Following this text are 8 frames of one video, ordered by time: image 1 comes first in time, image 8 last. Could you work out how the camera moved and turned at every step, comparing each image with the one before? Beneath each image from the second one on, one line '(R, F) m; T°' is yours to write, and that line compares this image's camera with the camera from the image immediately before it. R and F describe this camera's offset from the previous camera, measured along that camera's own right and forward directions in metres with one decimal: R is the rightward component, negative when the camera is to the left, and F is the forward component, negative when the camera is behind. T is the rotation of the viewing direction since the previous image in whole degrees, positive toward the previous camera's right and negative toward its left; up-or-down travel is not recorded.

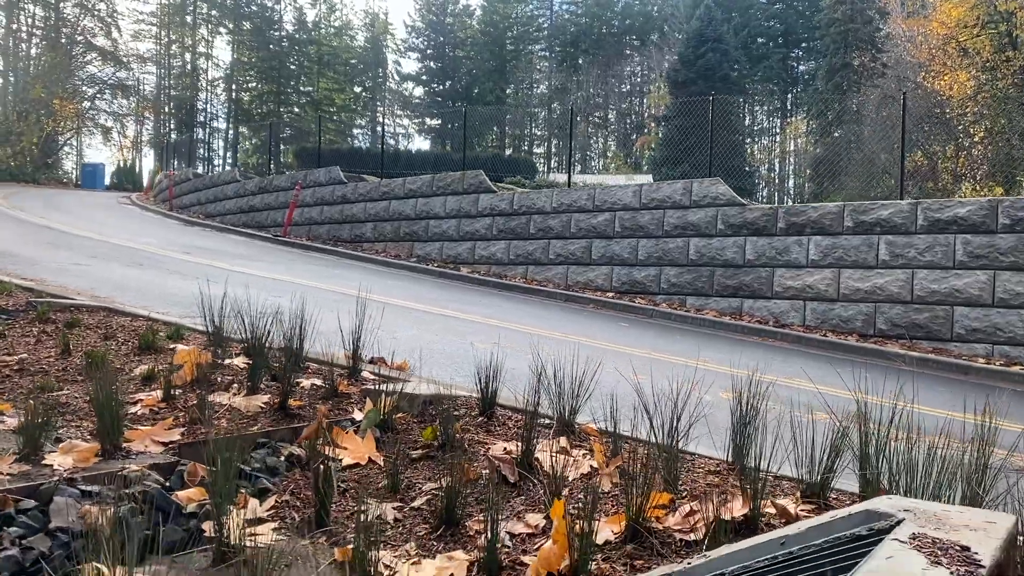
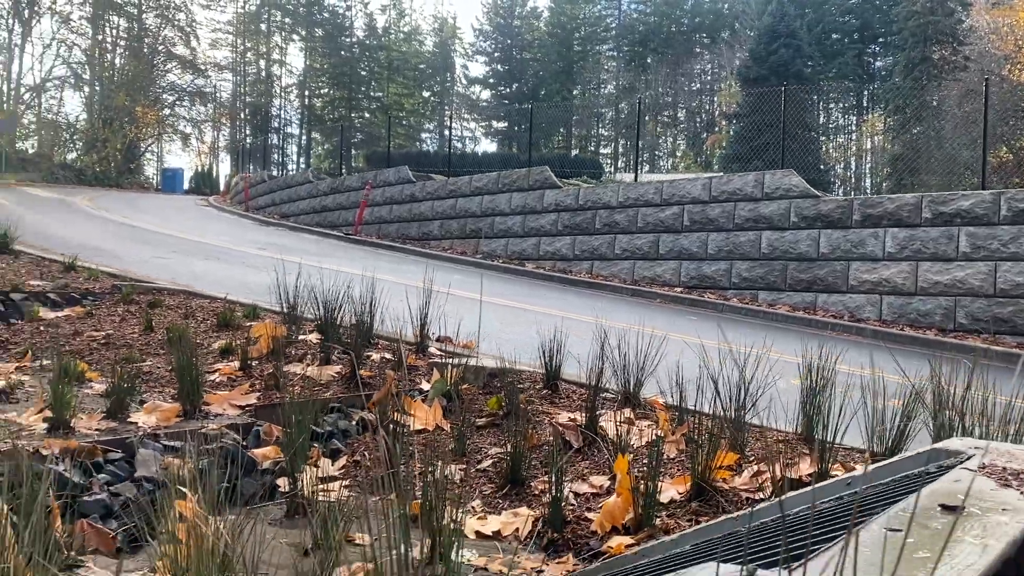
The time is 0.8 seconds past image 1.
(0.0, 0.0) m; -4°
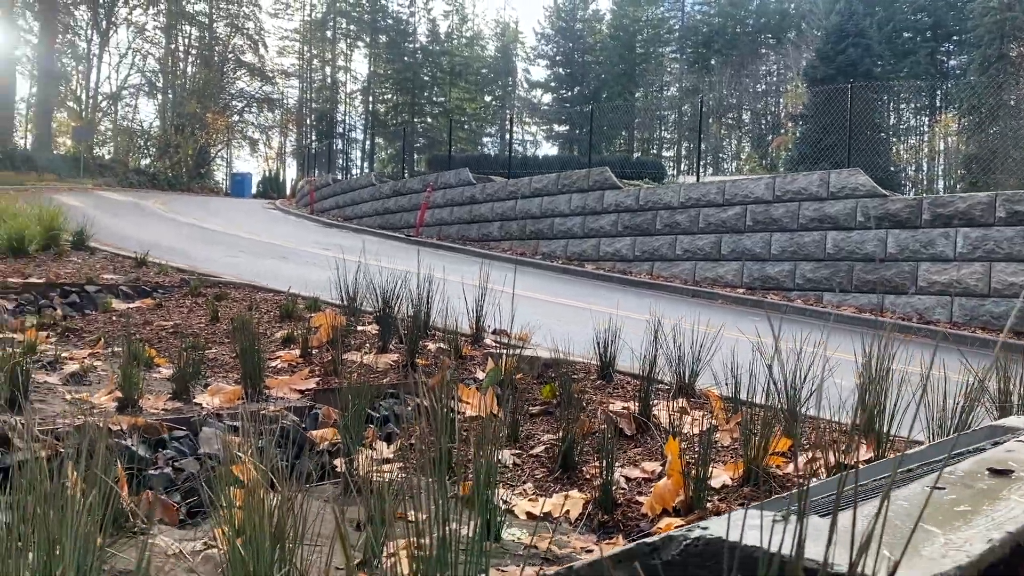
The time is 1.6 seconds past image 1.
(0.0, 0.0) m; -4°
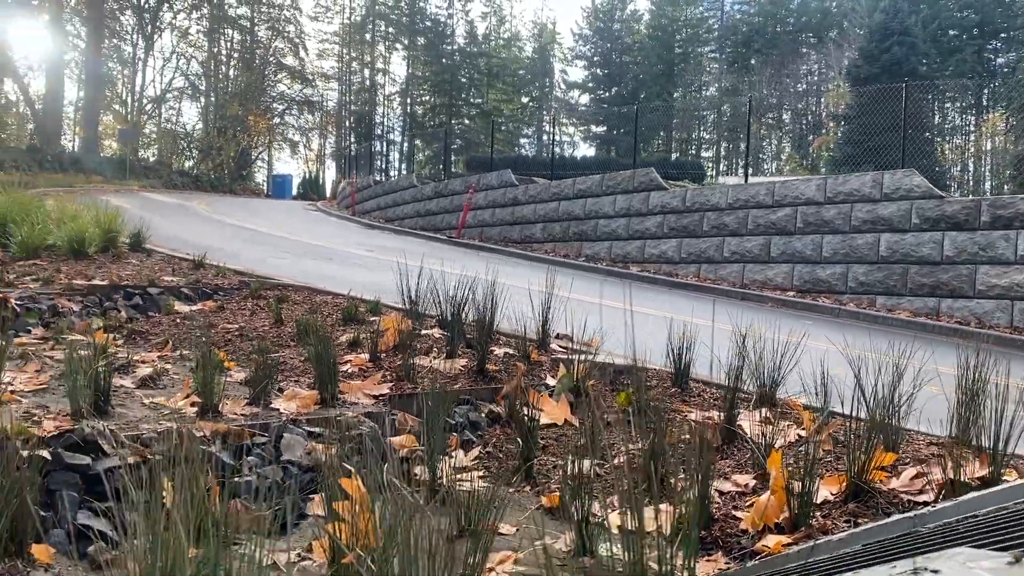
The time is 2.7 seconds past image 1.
(-0.2, +0.1) m; -2°
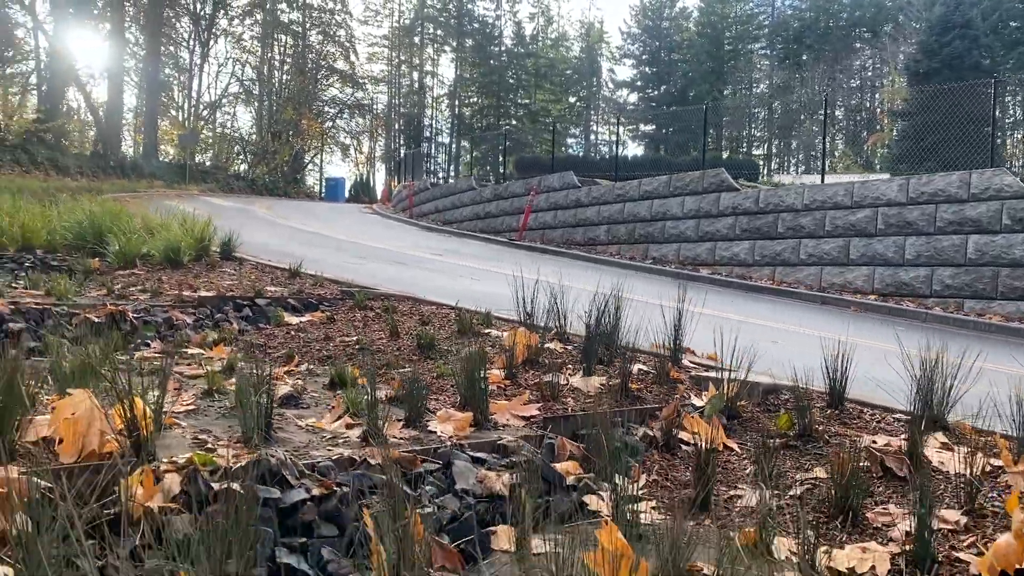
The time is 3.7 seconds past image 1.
(-0.4, +0.1) m; -3°
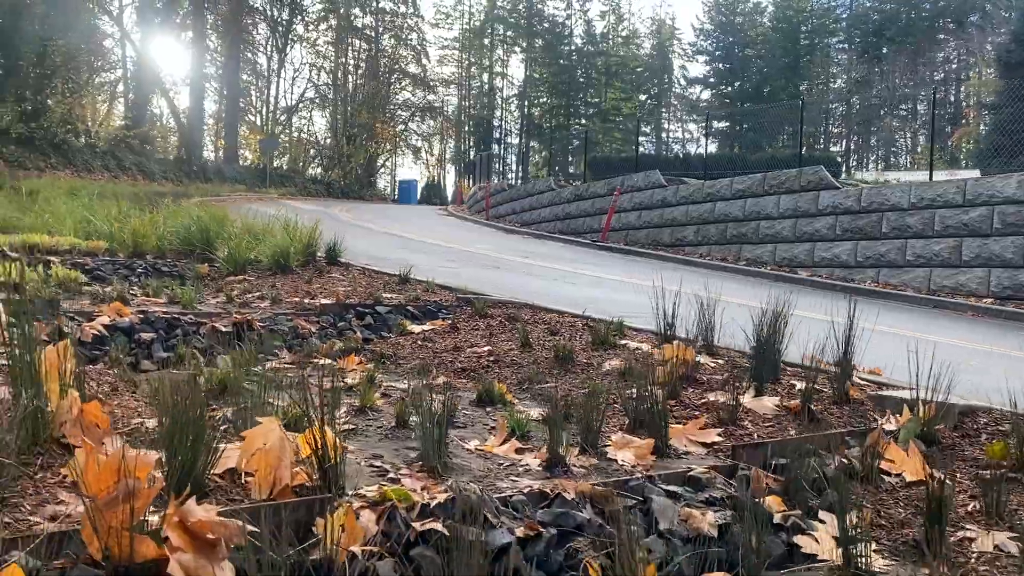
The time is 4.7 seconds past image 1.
(-0.4, +0.3) m; -4°
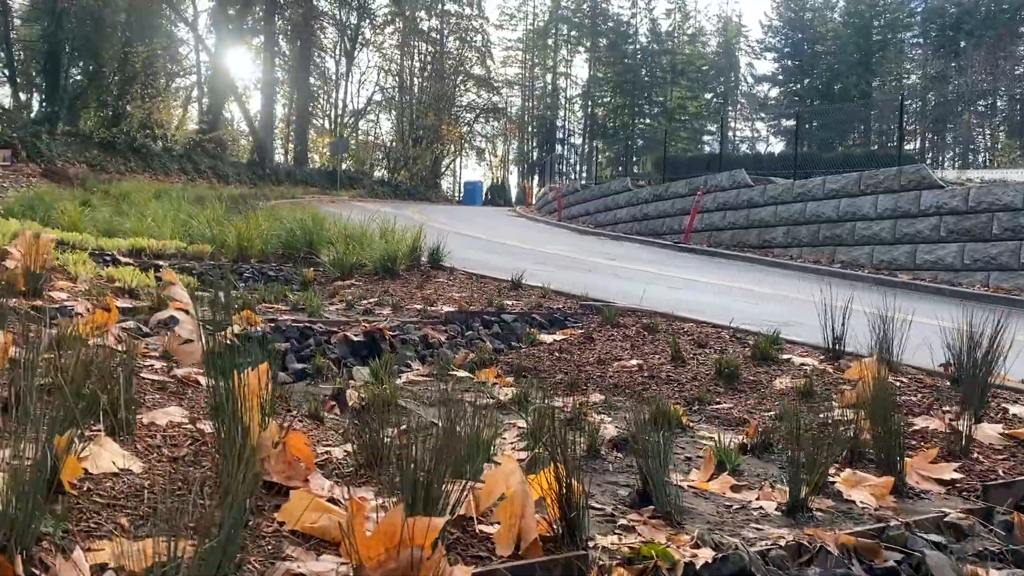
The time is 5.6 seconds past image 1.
(-0.5, +0.3) m; -4°
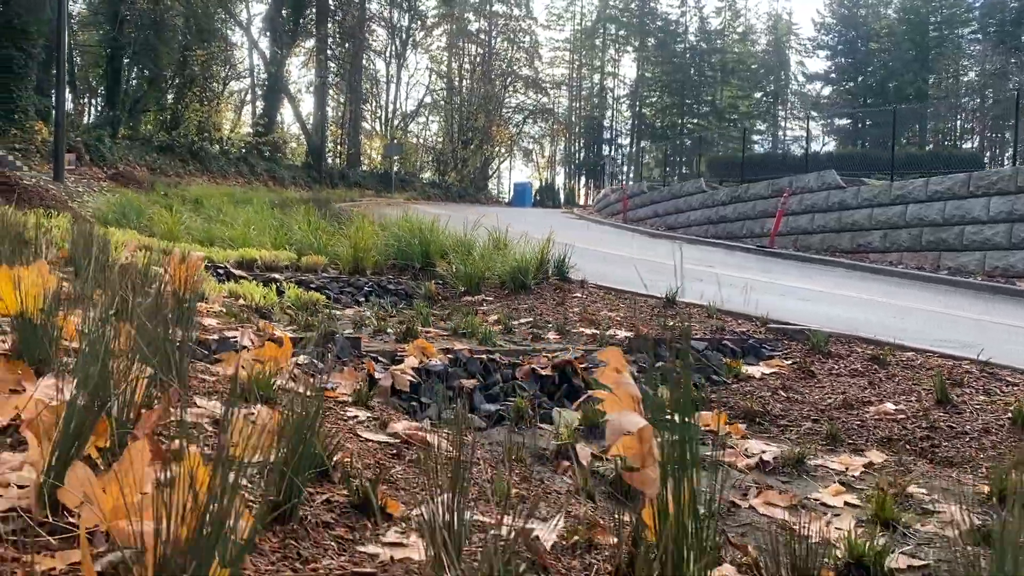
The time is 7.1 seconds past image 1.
(-0.9, +0.7) m; -3°
